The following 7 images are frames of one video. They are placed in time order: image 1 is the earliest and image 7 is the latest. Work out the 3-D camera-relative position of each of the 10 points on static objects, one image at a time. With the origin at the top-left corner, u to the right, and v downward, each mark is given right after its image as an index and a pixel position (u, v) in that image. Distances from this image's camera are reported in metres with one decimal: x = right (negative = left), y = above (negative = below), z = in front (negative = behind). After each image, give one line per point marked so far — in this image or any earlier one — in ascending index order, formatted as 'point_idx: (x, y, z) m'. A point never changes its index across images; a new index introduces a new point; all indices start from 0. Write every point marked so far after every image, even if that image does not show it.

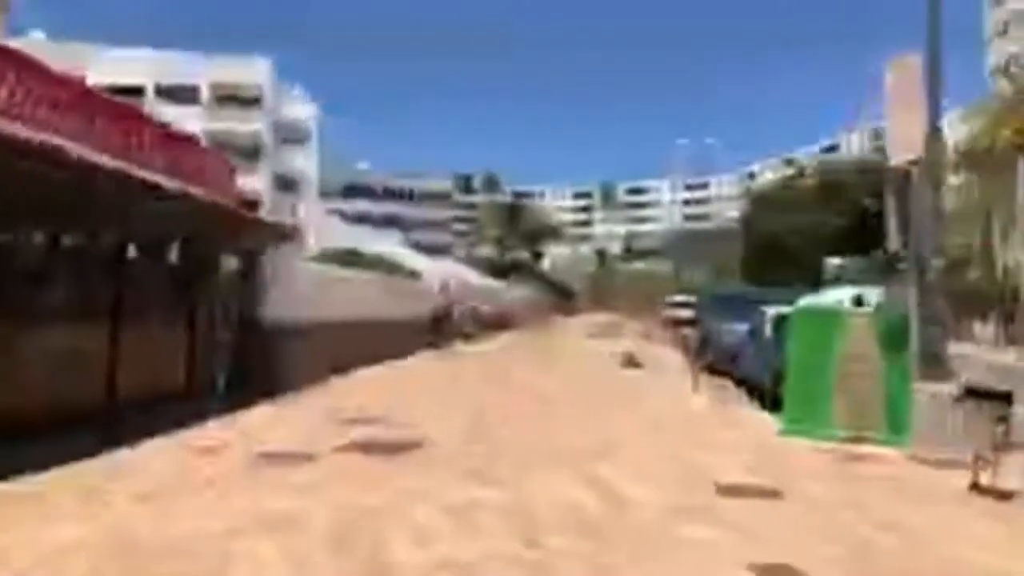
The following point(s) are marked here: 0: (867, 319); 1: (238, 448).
0: (+4.4, -0.4, +17.4) m
1: (-3.0, -1.8, +15.3) m
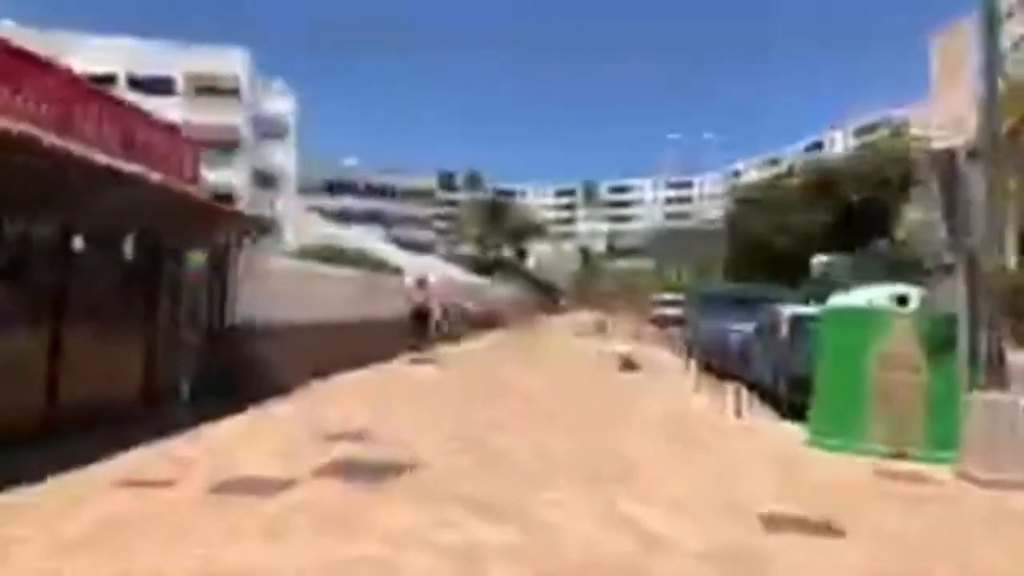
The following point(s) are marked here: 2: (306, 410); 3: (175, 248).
0: (+4.3, -0.3, +15.7) m
1: (-2.9, -1.7, +13.4) m
2: (-2.9, -1.7, +19.6) m
3: (-4.5, +0.5, +18.8) m
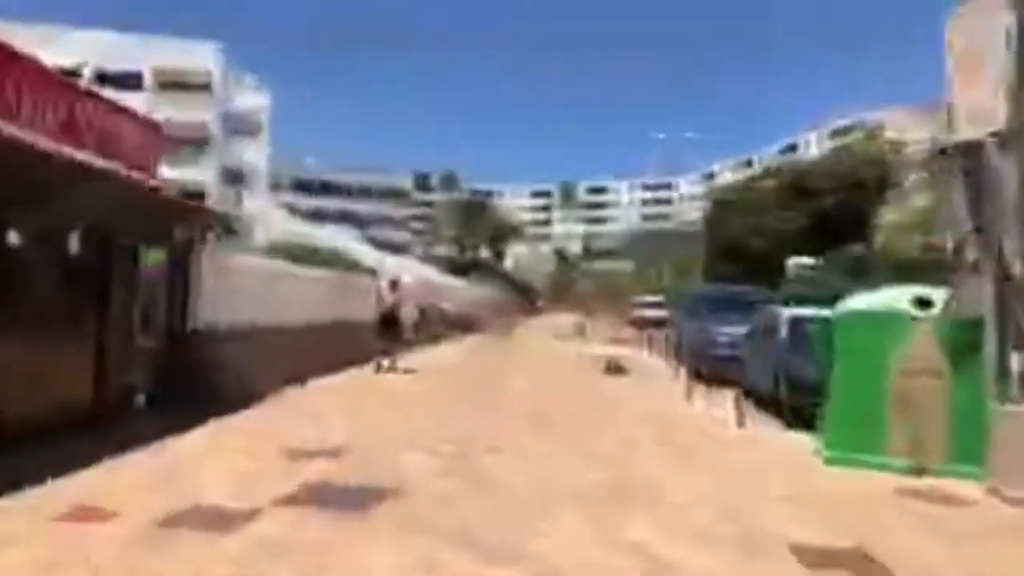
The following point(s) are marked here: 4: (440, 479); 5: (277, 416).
0: (+4.2, -0.4, +14.4) m
1: (-3.0, -1.7, +12.1) m
2: (-3.0, -1.7, +18.2) m
3: (-4.6, +0.5, +17.4) m
4: (-0.7, -1.8, +13.6) m
5: (-3.1, -1.7, +19.0) m
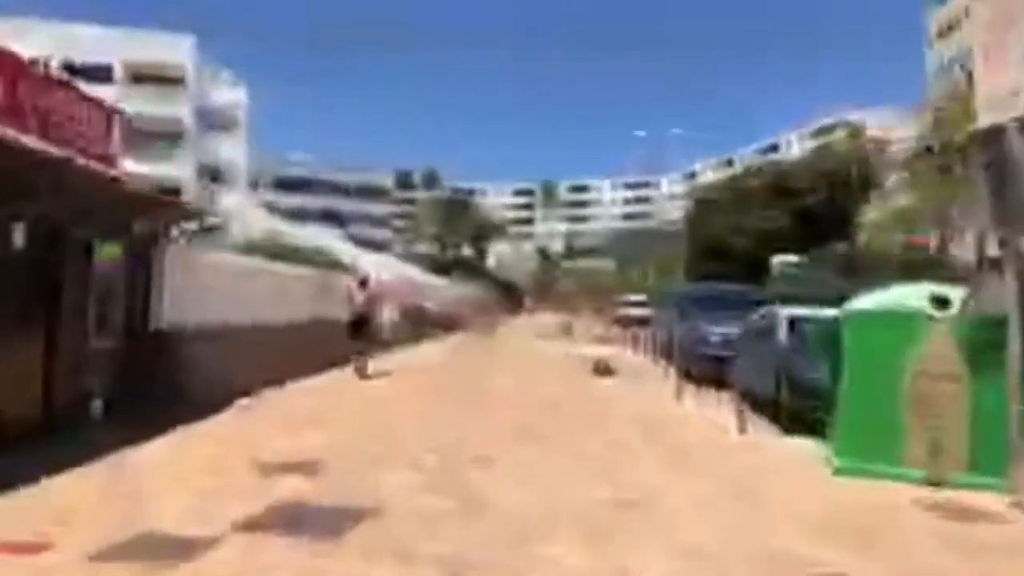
0: (+4.1, -0.3, +13.5) m
1: (-3.1, -1.7, +11.1) m
2: (-3.2, -1.7, +17.2) m
3: (-4.8, +0.6, +16.3) m
4: (-0.8, -1.8, +12.6) m
5: (-3.2, -1.7, +17.9) m
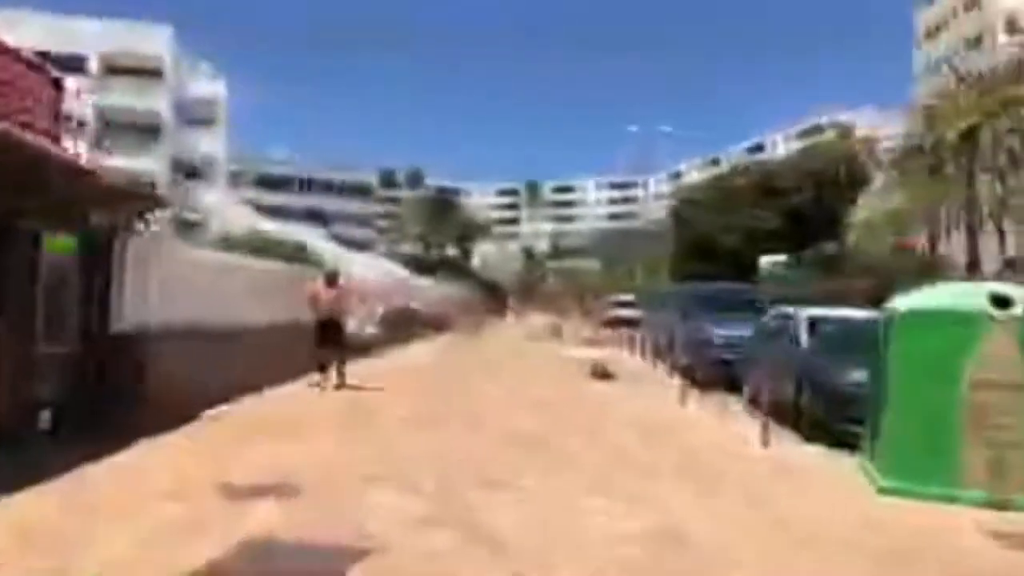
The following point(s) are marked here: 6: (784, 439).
0: (+4.2, -0.3, +12.0) m
1: (-3.0, -1.7, +9.5) m
2: (-3.2, -1.7, +15.6) m
3: (-4.8, +0.6, +14.8) m
4: (-0.7, -1.8, +11.0) m
5: (-3.2, -1.7, +16.4) m
6: (+3.4, -1.9, +17.7) m
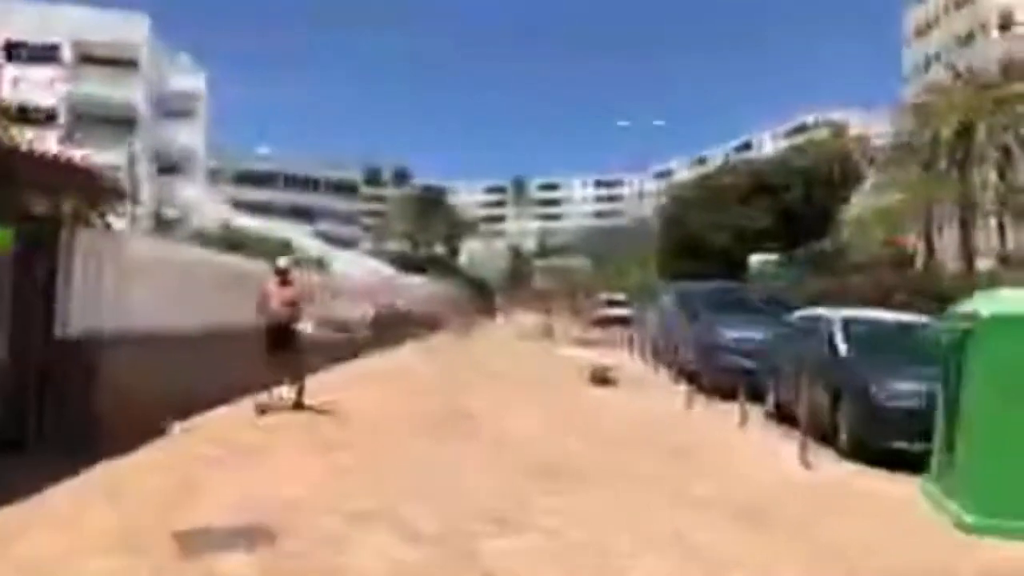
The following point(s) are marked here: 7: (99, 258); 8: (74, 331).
0: (+4.3, -0.3, +10.3) m
1: (-2.8, -1.7, +7.7) m
2: (-3.1, -1.7, +13.8) m
3: (-4.7, +0.6, +12.9) m
4: (-0.6, -1.8, +9.3) m
5: (-3.2, -1.7, +14.6) m
6: (+3.4, -1.9, +15.9) m
7: (-4.8, +0.3, +17.2) m
8: (-4.8, -0.5, +16.4) m
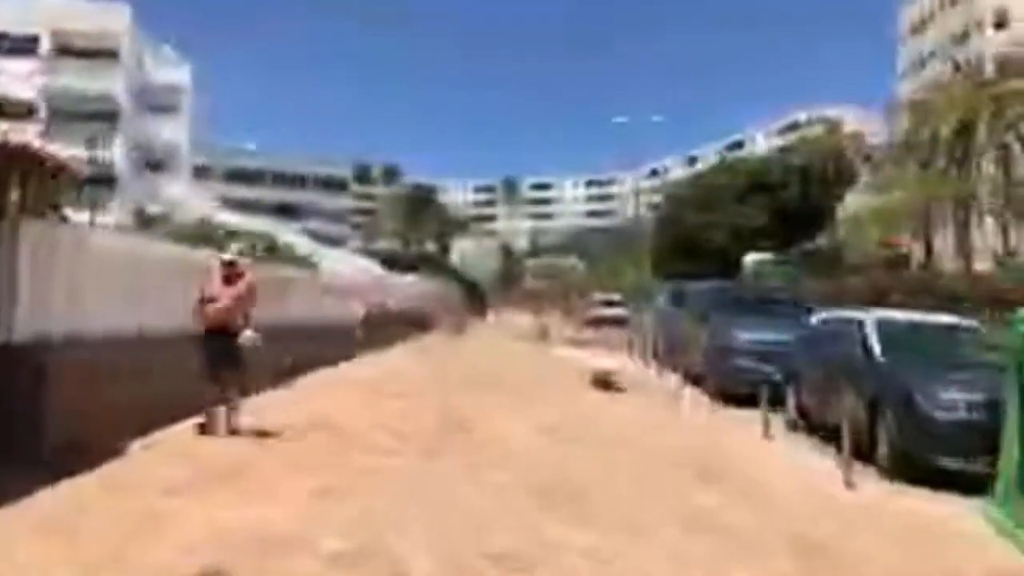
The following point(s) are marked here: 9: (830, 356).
0: (+4.4, -0.3, +8.8) m
1: (-2.7, -1.7, +6.2) m
2: (-3.0, -1.7, +12.3) m
3: (-4.6, +0.6, +11.4) m
4: (-0.5, -1.8, +7.7) m
5: (-3.1, -1.7, +13.0) m
6: (+3.5, -1.9, +14.4) m
7: (-4.8, +0.4, +15.7) m
8: (-4.8, -0.4, +14.8) m
9: (+3.9, -0.7, +17.0) m
